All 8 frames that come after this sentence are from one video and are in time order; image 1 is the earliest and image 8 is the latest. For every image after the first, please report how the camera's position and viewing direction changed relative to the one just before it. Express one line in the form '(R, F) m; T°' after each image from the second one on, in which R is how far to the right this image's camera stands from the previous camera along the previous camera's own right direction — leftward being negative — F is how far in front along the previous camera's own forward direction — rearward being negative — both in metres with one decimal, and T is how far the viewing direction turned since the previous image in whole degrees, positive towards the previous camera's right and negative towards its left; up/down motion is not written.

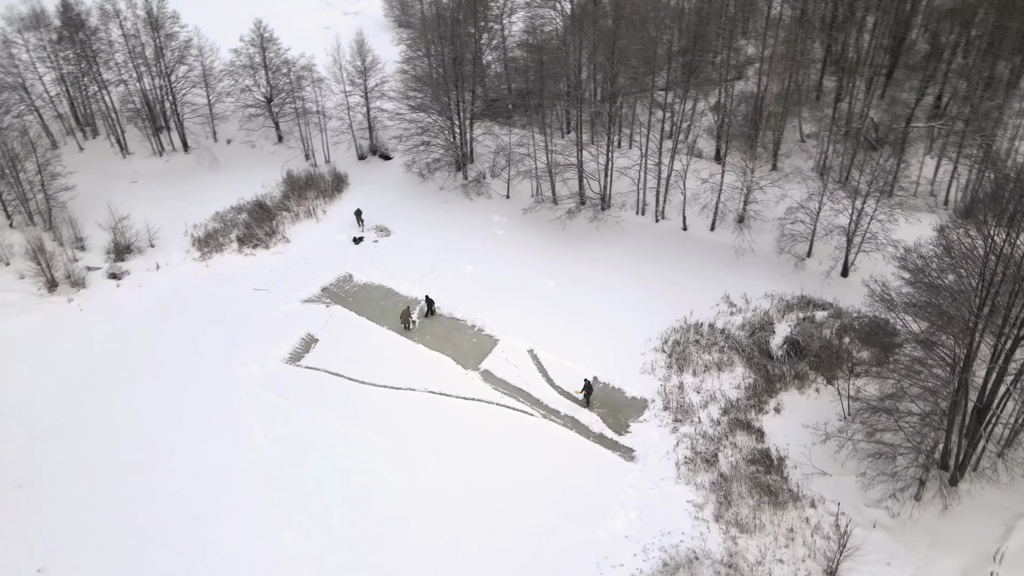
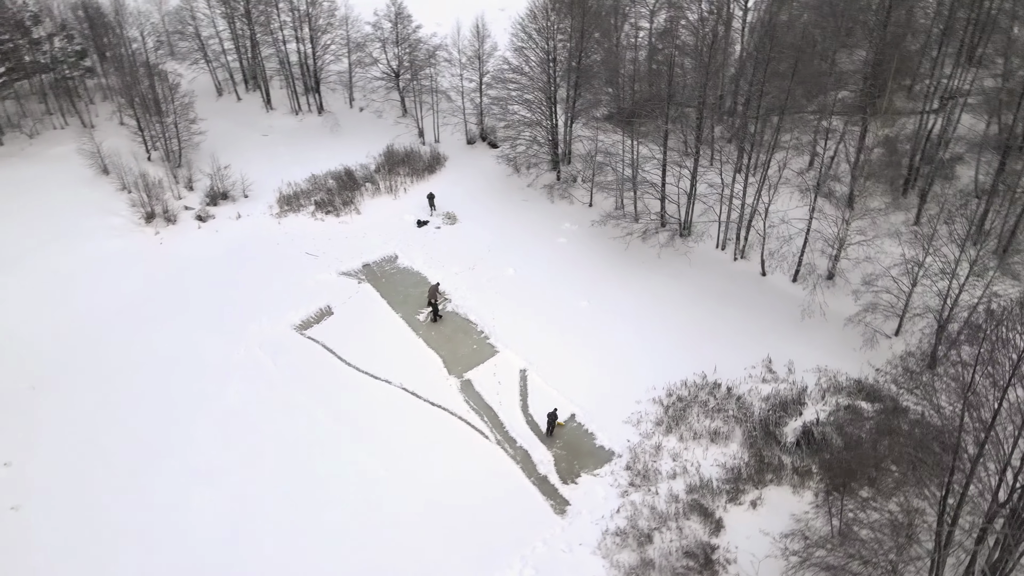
(+4.8, +1.6) m; -16°
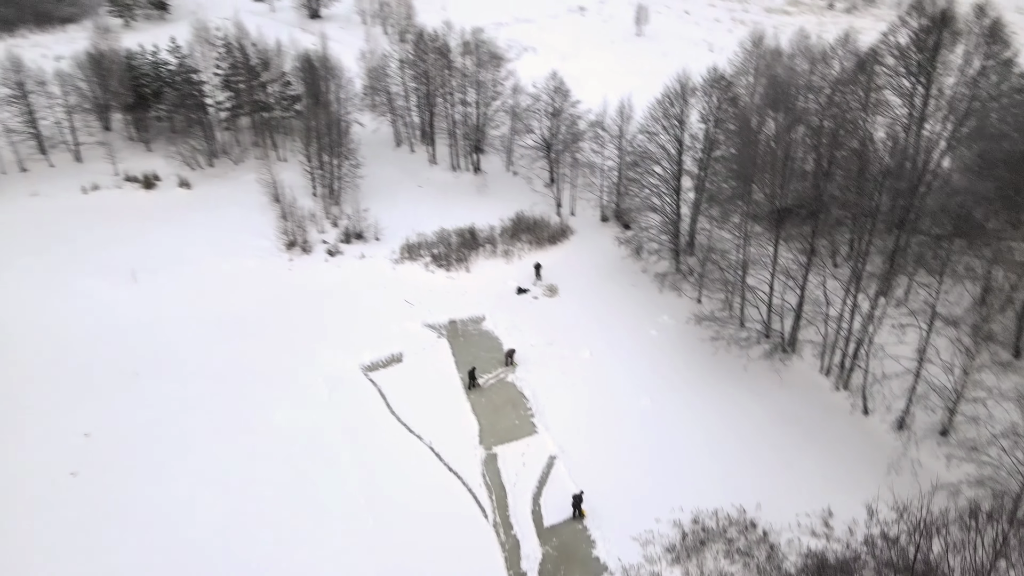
(+3.7, +0.7) m; -17°
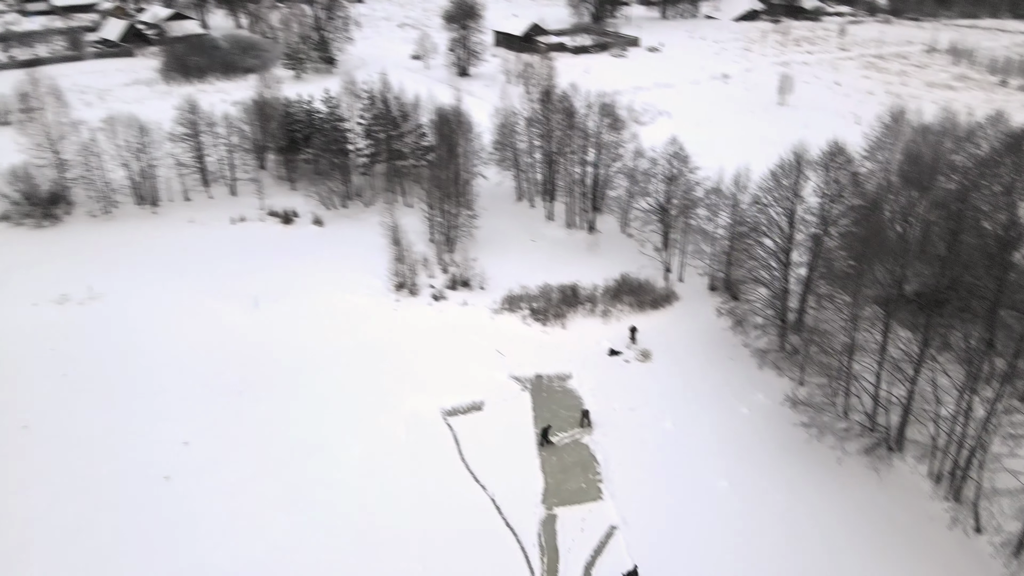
(+1.3, 0.0) m; -11°
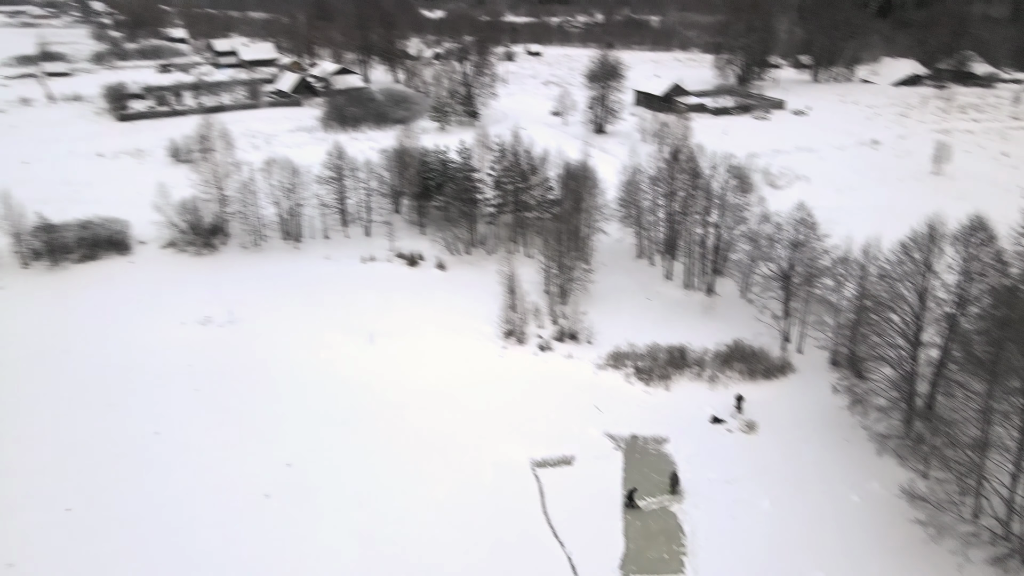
(+0.9, -0.1) m; -10°
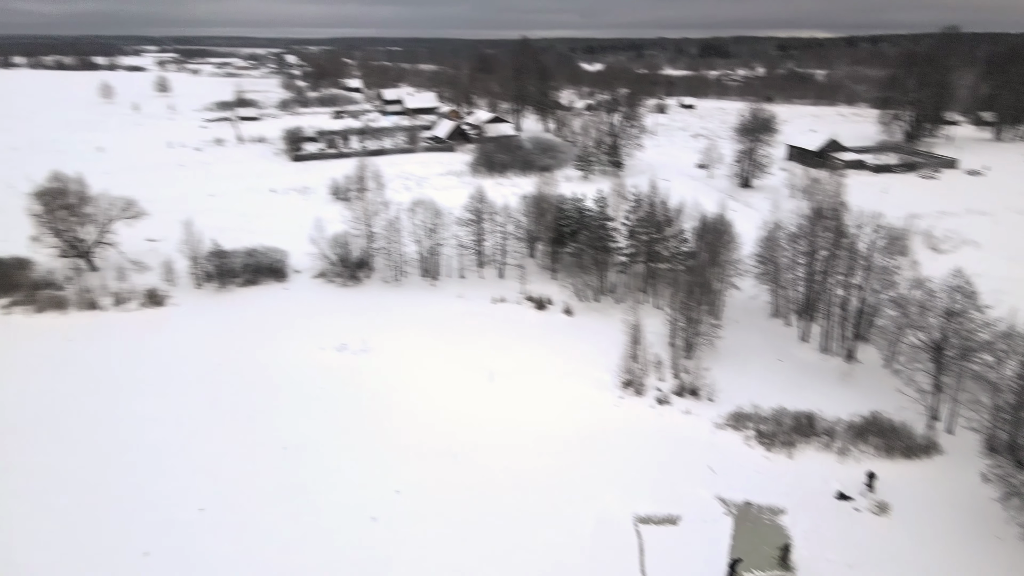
(+0.8, -0.1) m; -11°
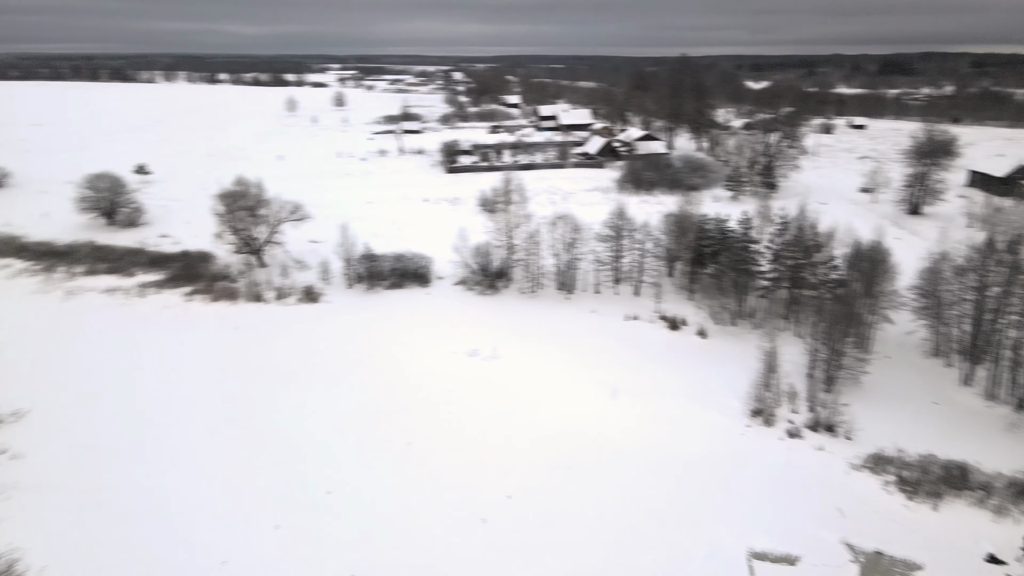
(+0.7, -0.1) m; -11°
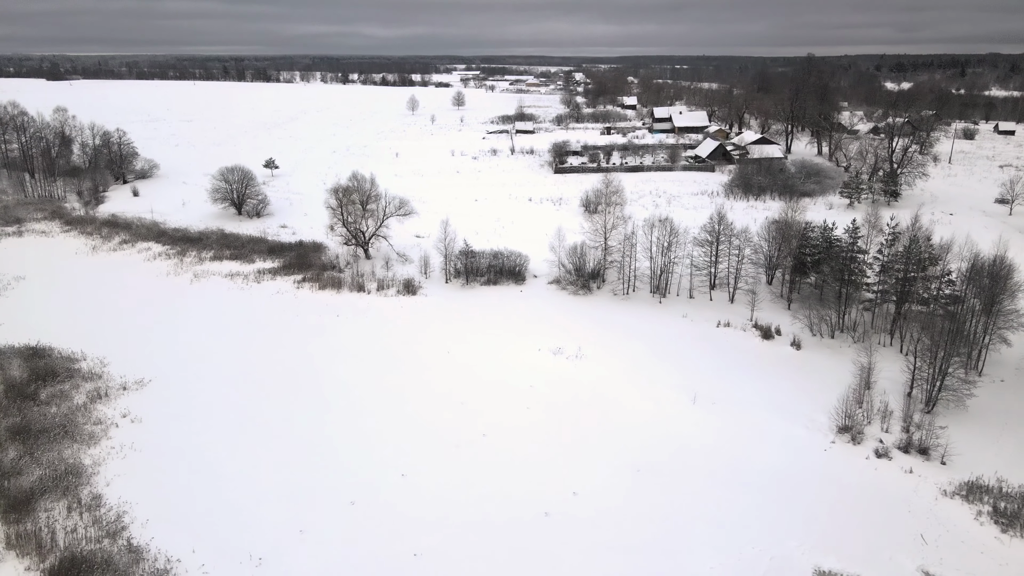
(+1.1, -0.3) m; -9°
